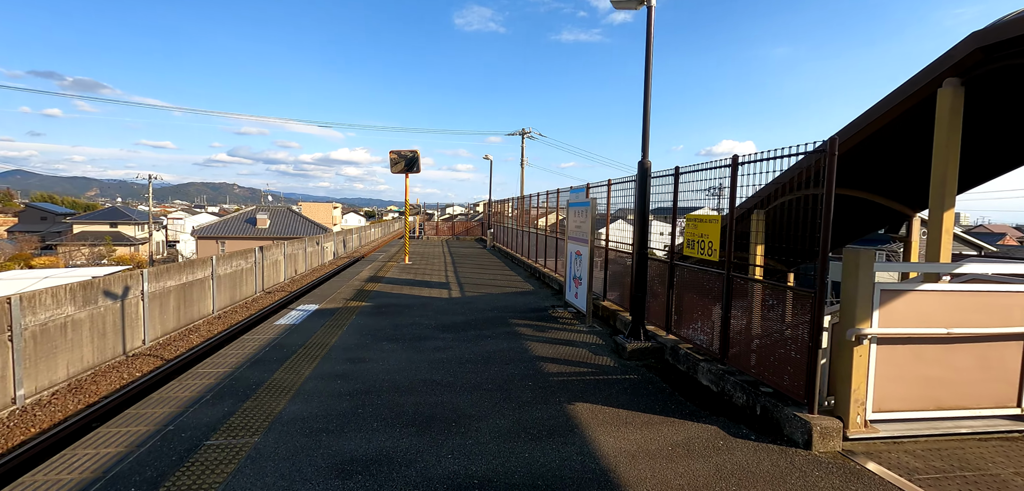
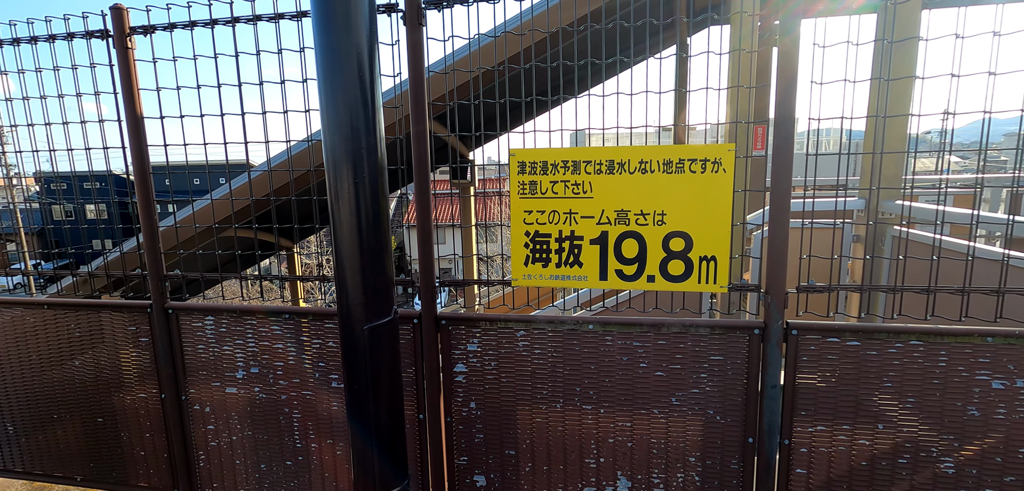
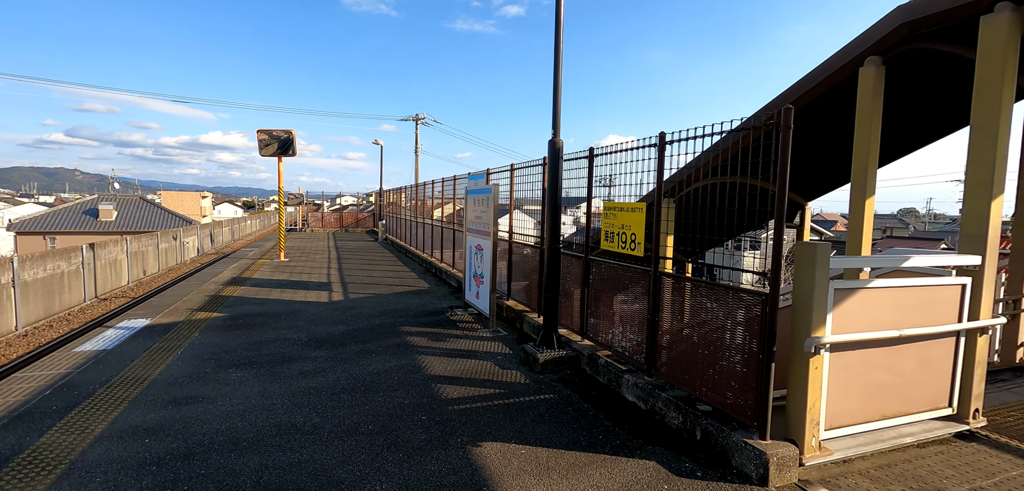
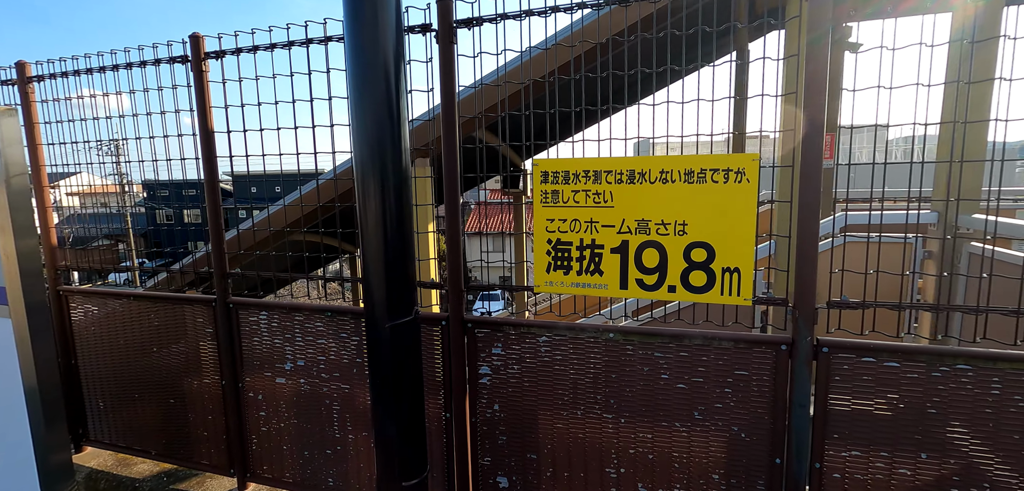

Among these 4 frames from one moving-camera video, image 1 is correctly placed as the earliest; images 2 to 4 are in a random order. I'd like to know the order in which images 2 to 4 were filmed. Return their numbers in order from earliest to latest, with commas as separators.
3, 4, 2
